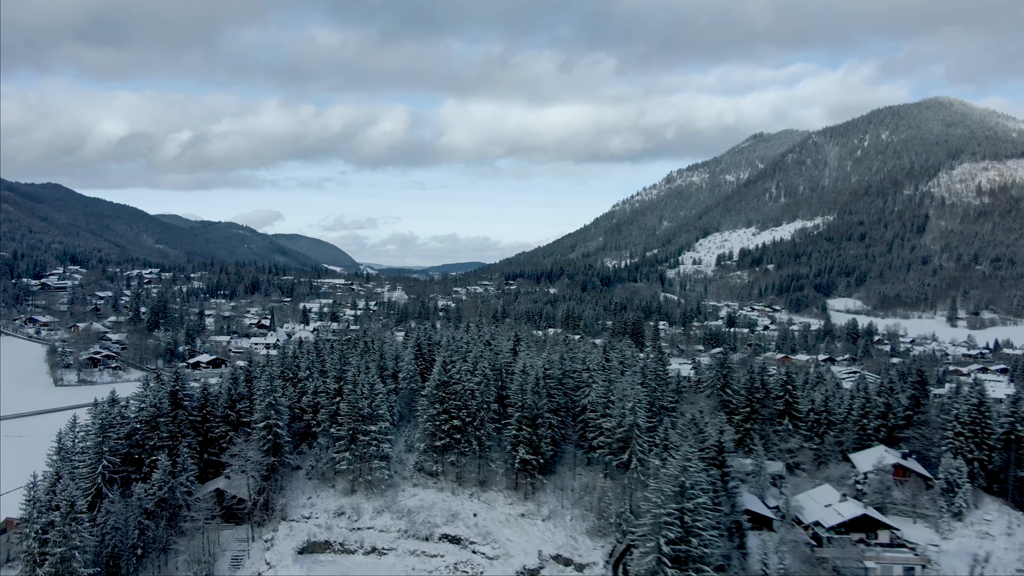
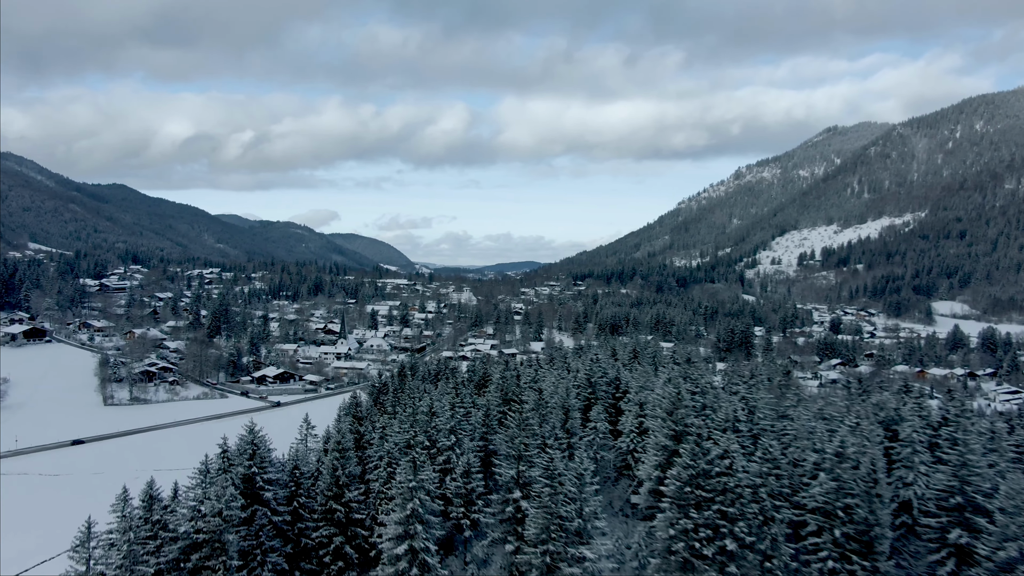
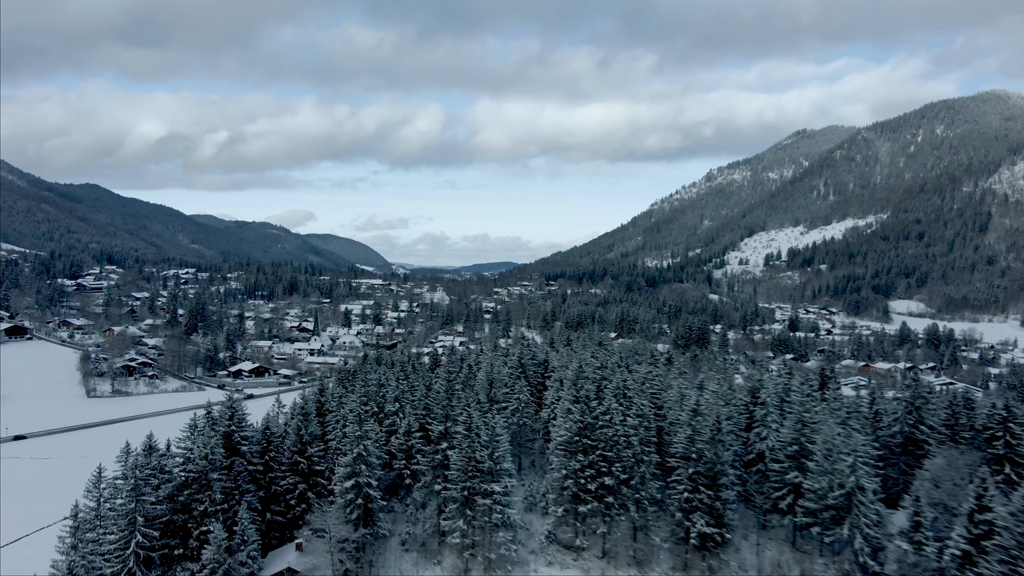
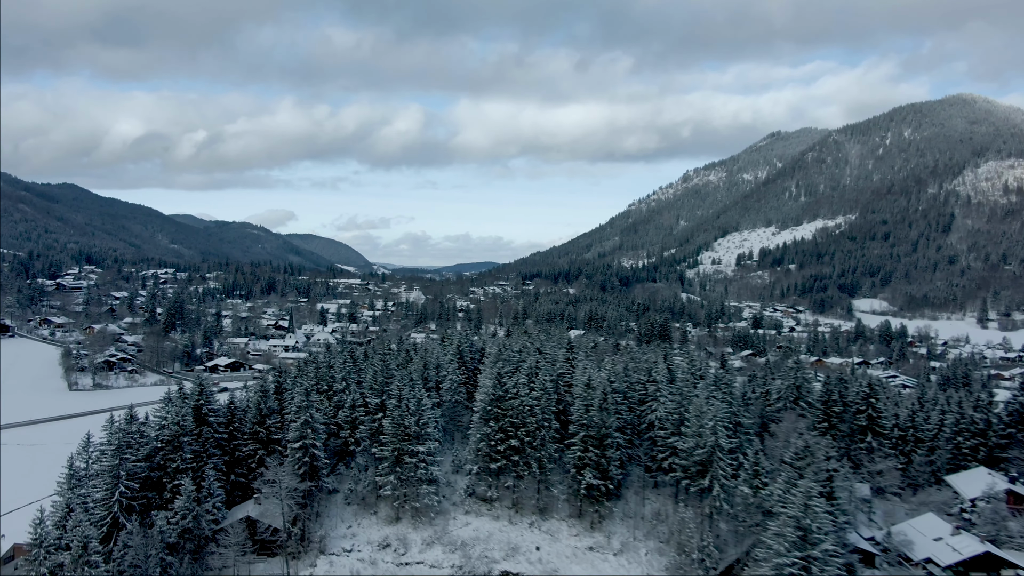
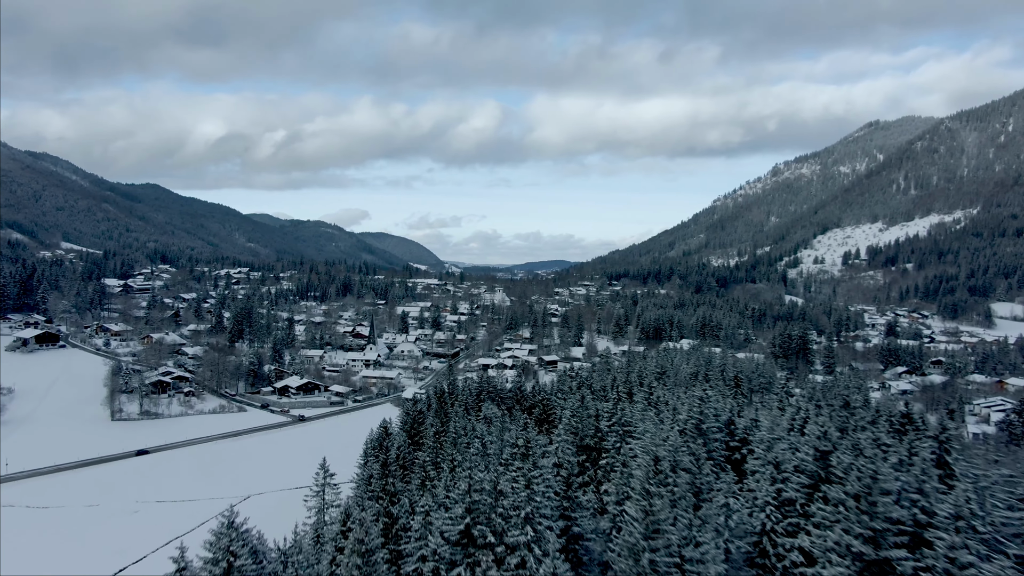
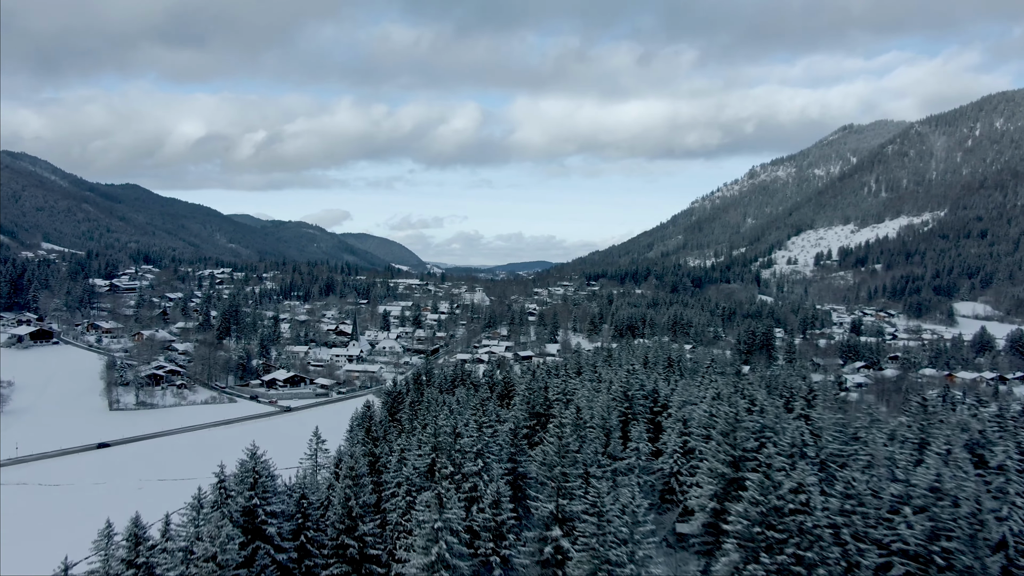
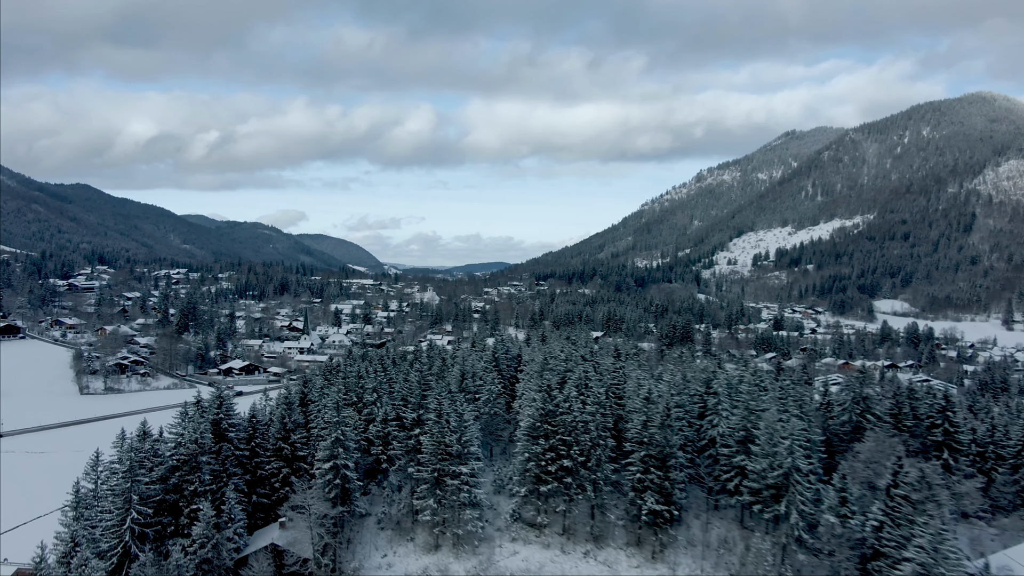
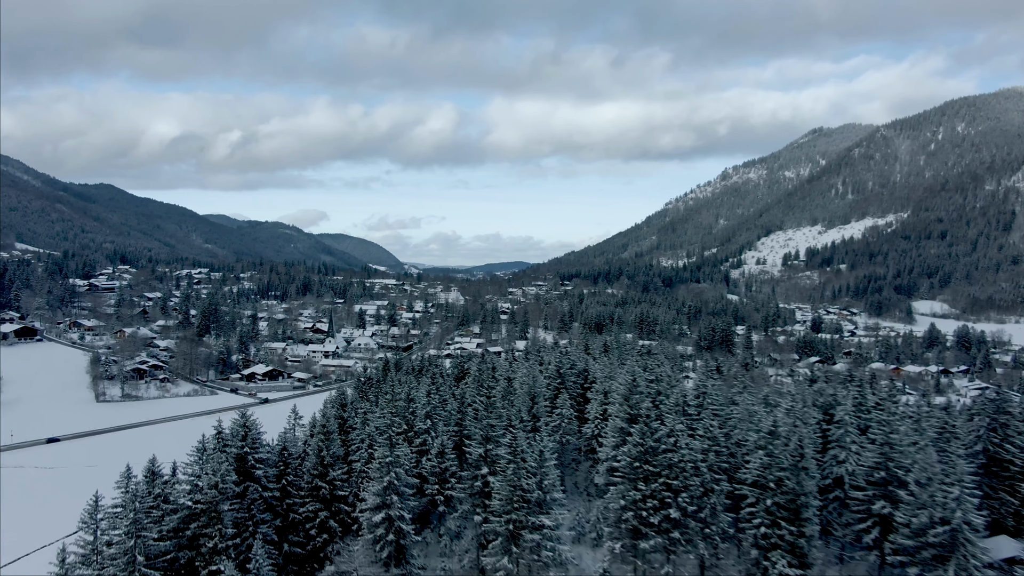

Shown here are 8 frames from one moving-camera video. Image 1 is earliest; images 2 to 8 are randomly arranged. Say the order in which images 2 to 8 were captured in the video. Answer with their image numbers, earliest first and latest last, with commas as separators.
4, 7, 3, 8, 2, 6, 5
